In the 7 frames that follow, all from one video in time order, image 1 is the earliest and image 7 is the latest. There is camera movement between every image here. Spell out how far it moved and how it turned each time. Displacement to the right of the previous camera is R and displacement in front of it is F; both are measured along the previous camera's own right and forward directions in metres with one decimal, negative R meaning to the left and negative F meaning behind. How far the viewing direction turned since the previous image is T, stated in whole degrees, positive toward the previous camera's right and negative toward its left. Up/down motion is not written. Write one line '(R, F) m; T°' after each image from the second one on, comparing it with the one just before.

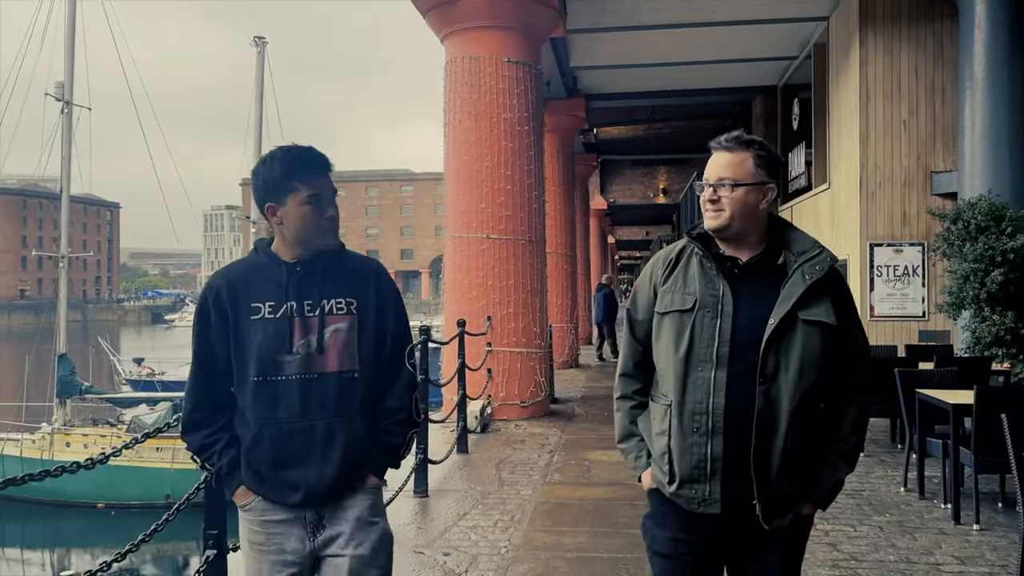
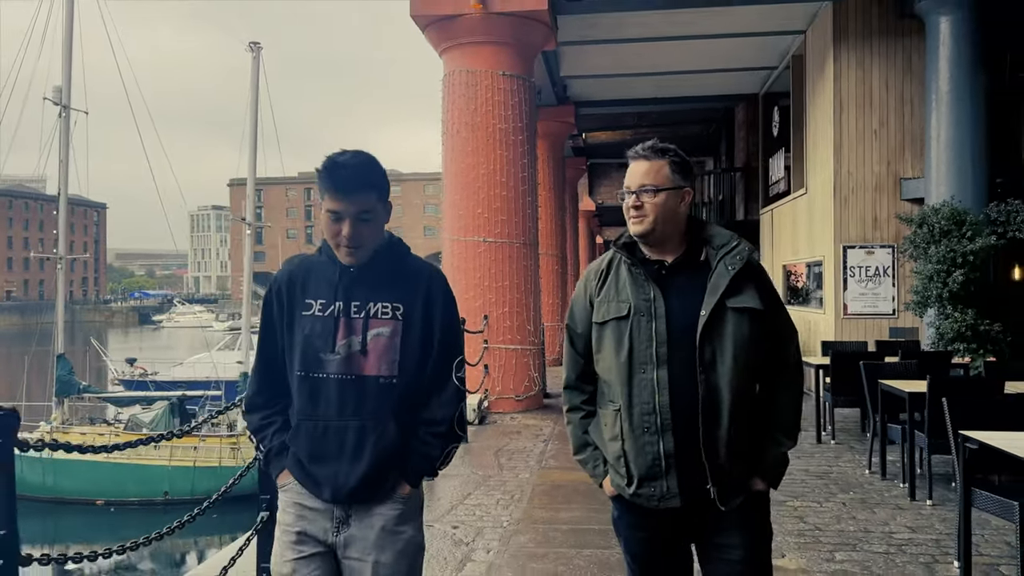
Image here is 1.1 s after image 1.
(-0.1, -0.5) m; +1°
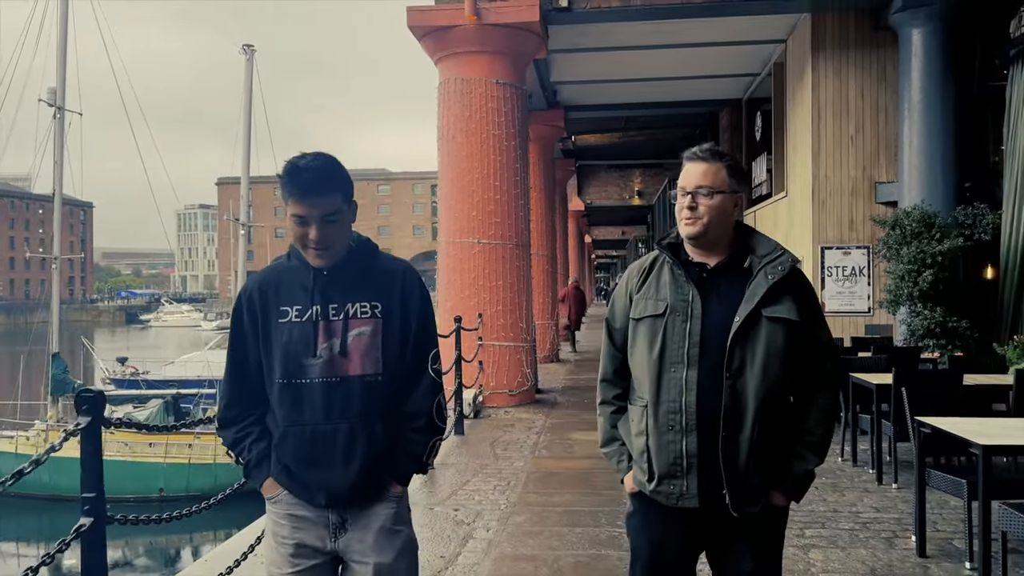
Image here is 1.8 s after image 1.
(-0.1, -0.4) m; +1°
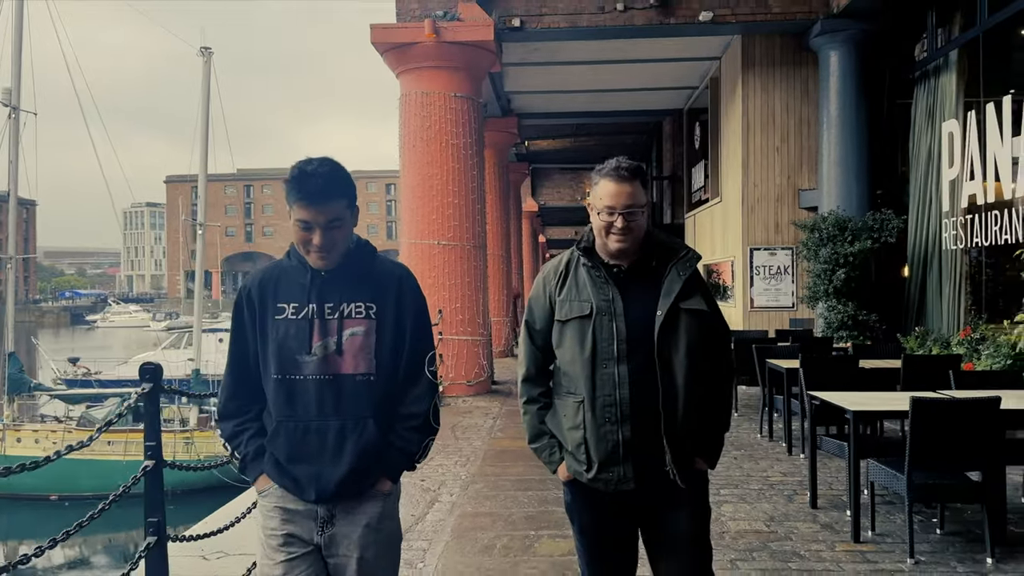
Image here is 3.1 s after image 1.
(0.0, -0.8) m; +3°
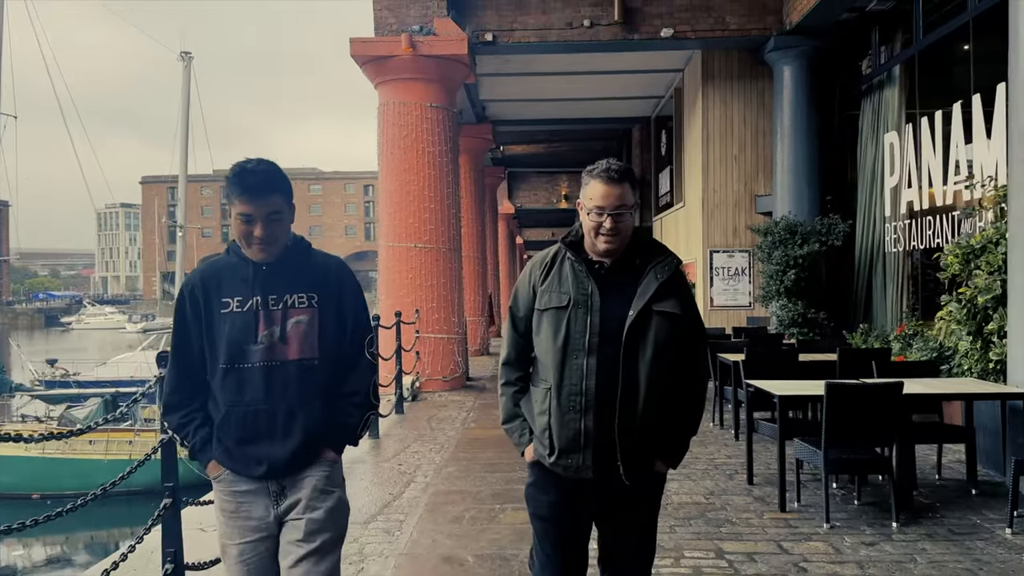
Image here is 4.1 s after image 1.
(+0.1, -0.6) m; +1°
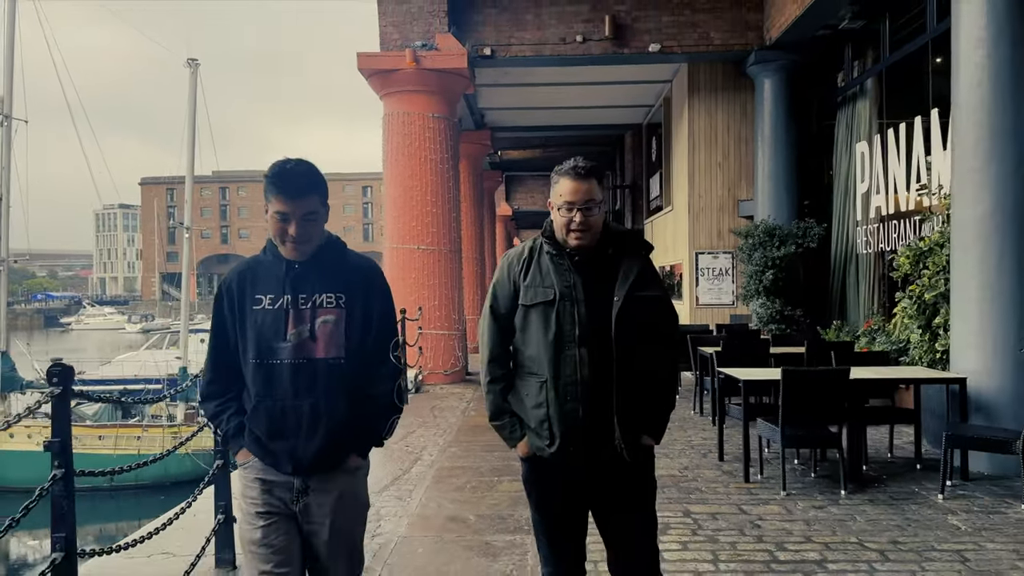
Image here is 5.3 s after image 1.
(0.0, -0.7) m; 0°
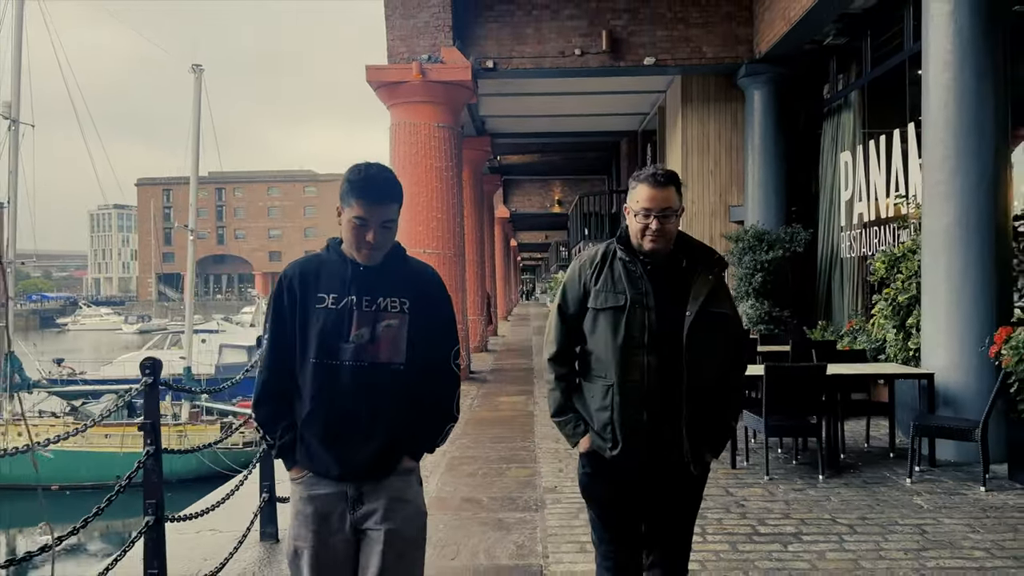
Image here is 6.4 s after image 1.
(-0.1, -0.5) m; 0°
